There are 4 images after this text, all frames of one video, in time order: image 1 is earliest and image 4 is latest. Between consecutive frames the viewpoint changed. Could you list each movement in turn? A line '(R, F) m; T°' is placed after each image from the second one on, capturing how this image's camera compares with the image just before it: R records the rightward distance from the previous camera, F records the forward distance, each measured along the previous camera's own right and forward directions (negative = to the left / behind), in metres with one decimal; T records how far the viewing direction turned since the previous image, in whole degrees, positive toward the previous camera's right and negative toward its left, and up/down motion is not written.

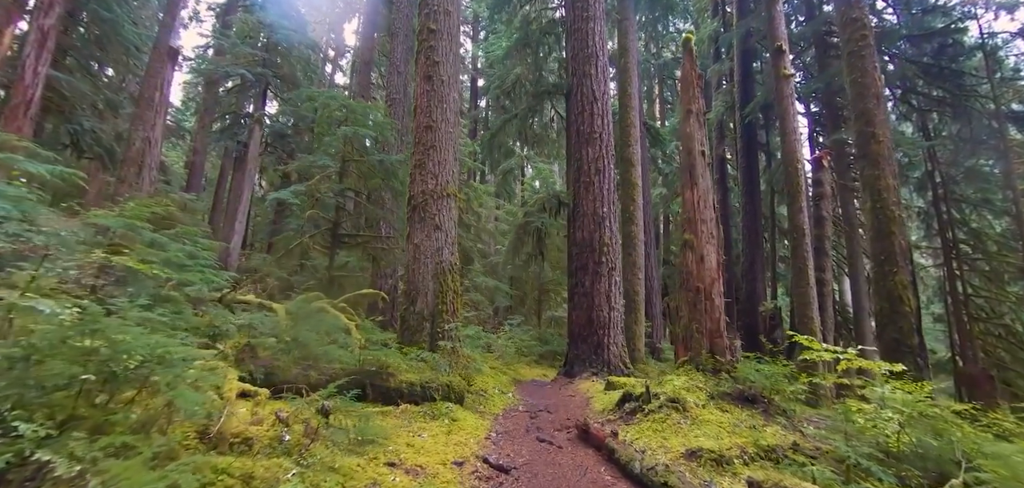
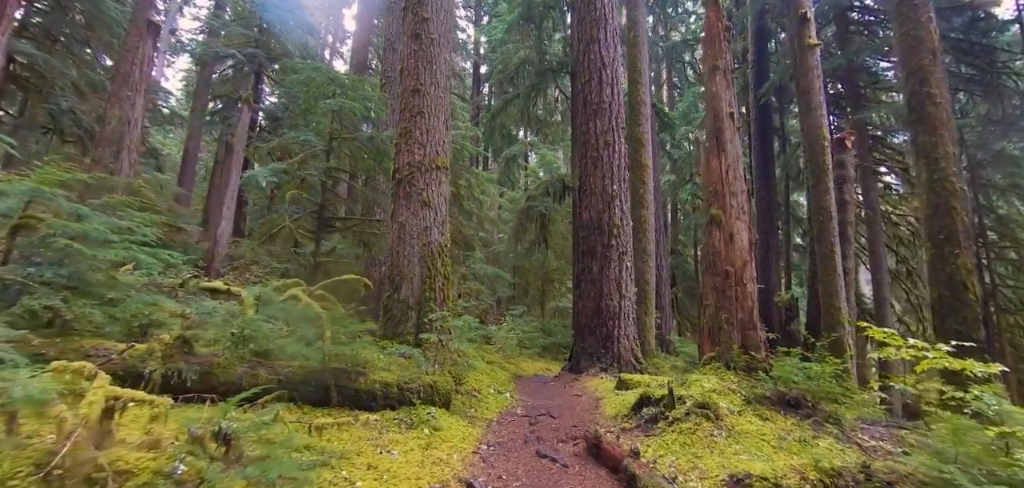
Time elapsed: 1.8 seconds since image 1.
(+0.1, +0.8) m; -1°
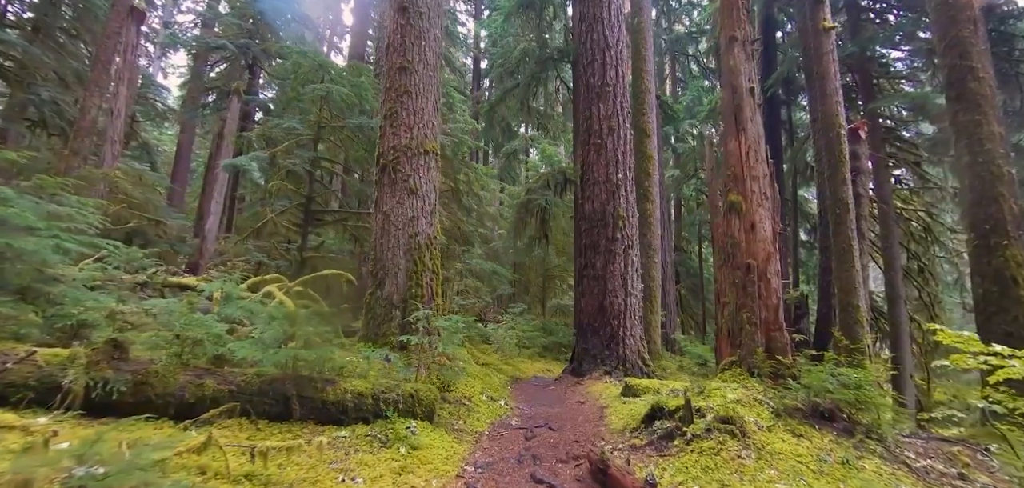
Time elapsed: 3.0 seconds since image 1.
(+0.1, +0.5) m; 0°
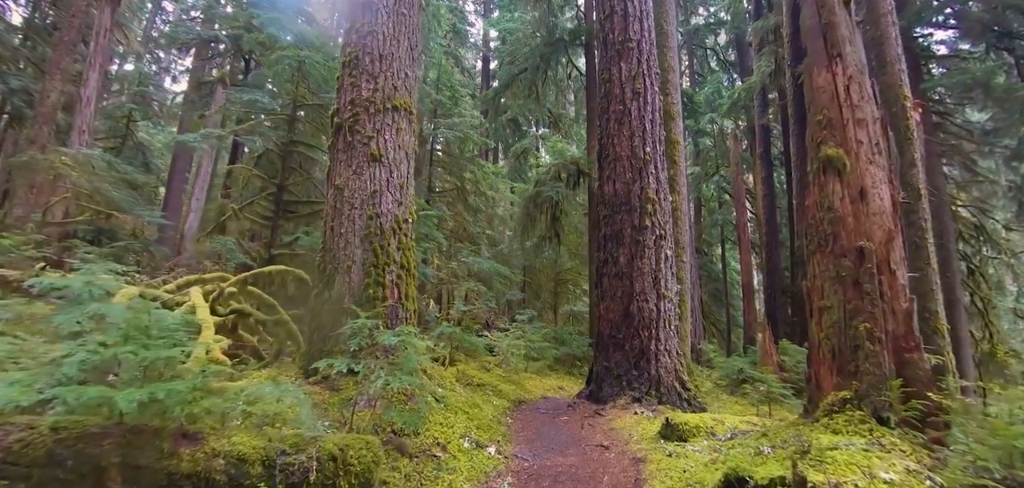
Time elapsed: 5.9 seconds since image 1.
(+0.1, +1.4) m; -1°
